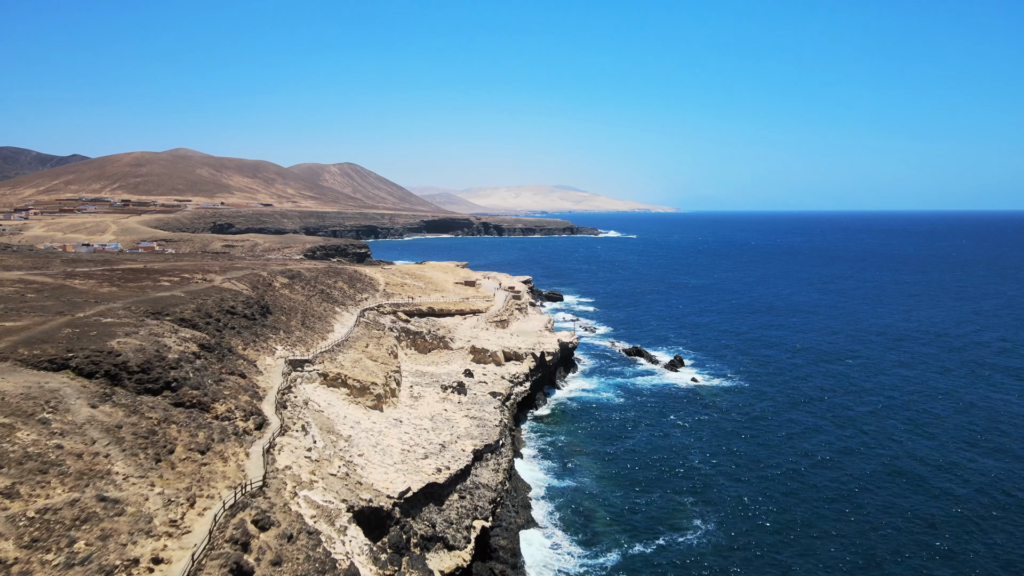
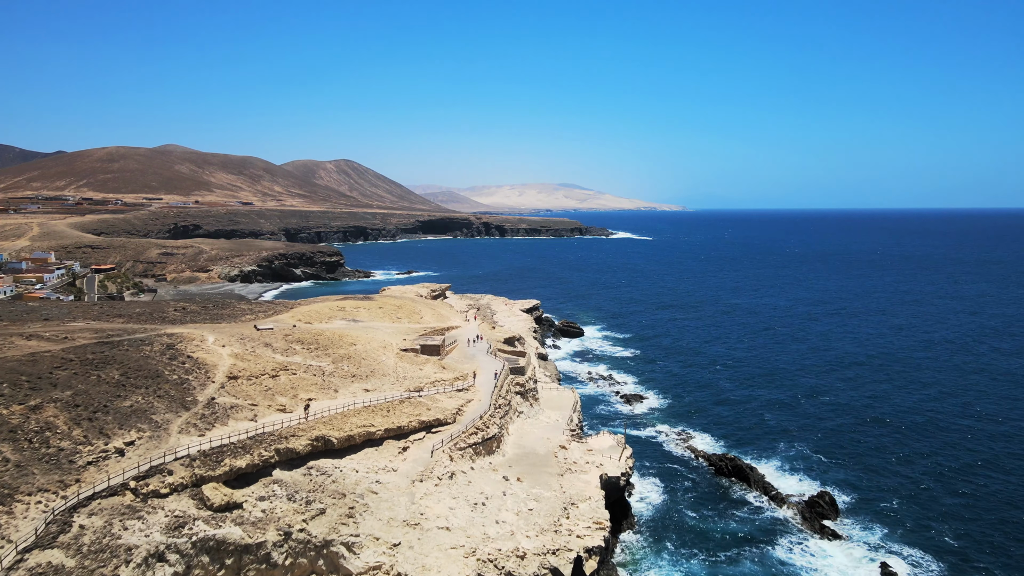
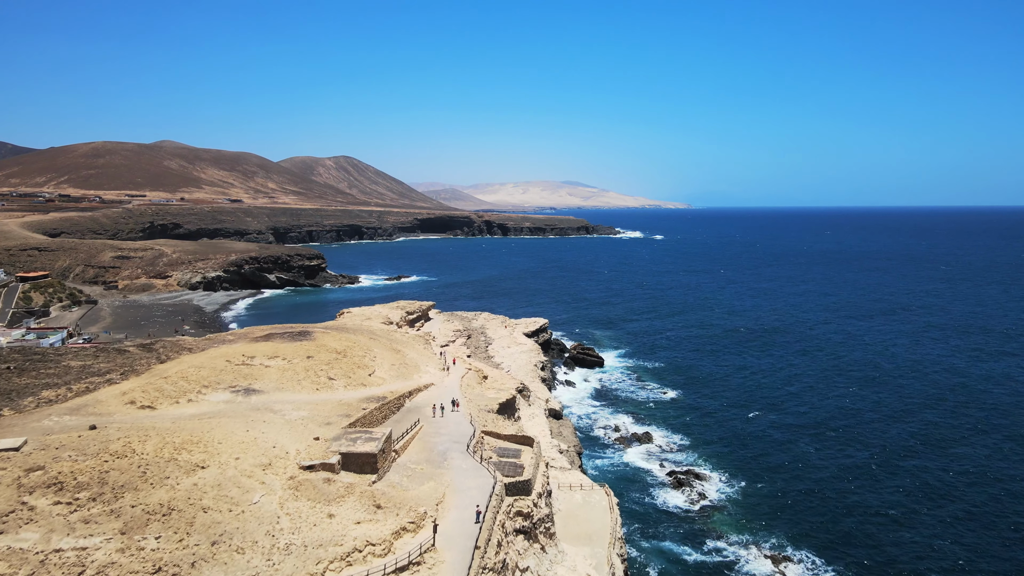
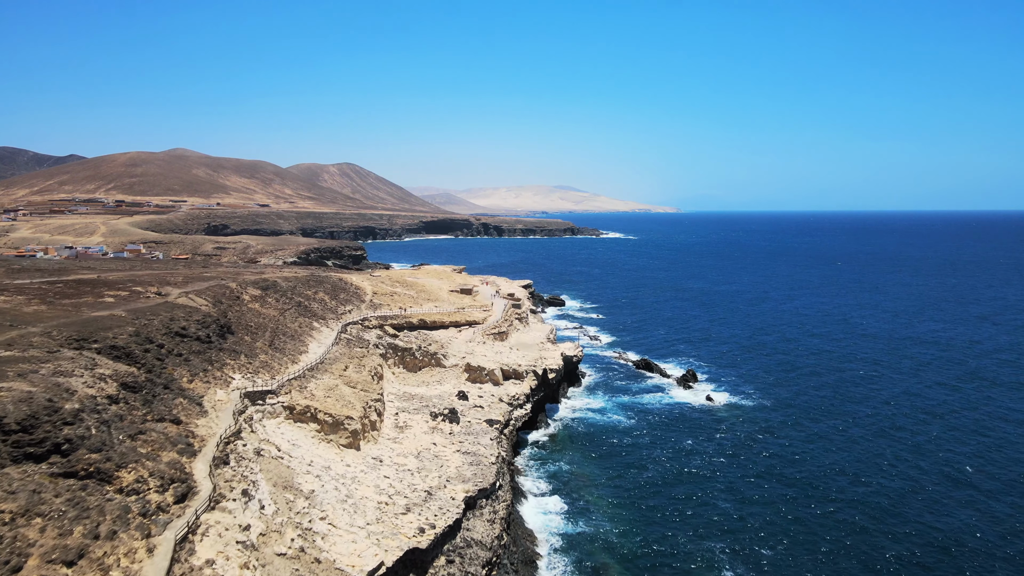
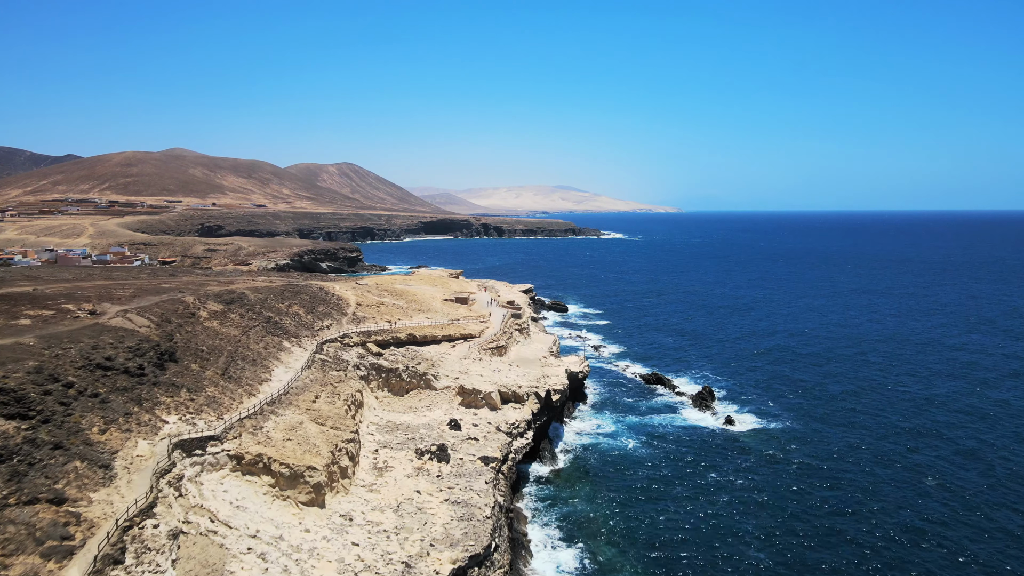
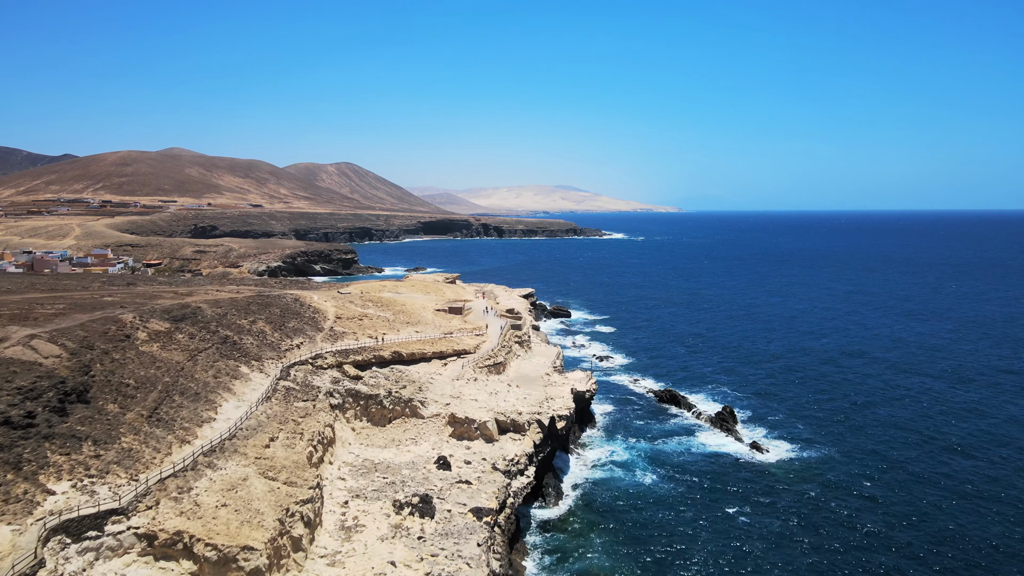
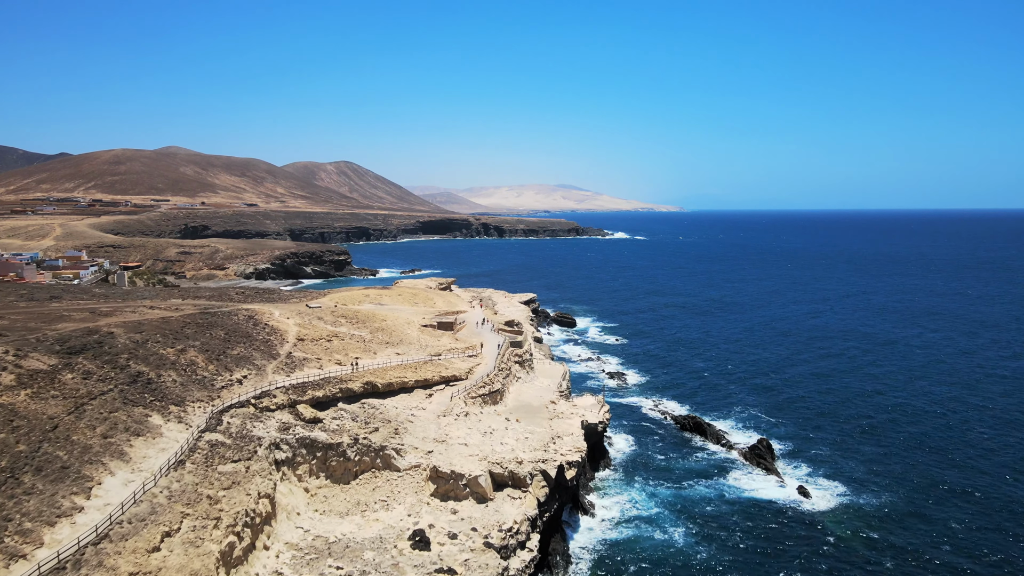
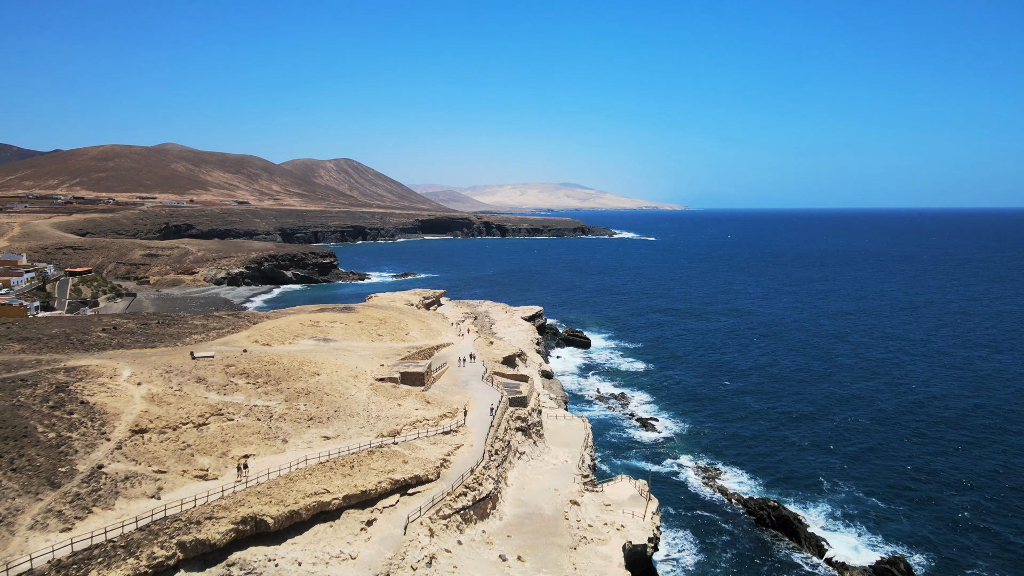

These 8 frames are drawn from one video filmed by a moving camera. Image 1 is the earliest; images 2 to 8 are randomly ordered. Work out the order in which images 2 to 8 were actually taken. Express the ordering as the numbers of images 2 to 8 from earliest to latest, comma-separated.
4, 5, 6, 7, 2, 8, 3
